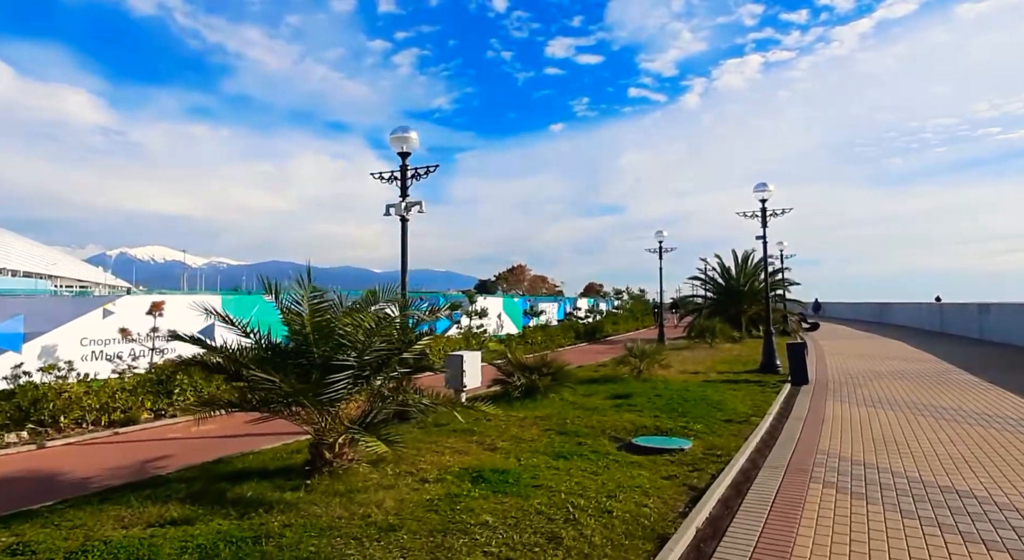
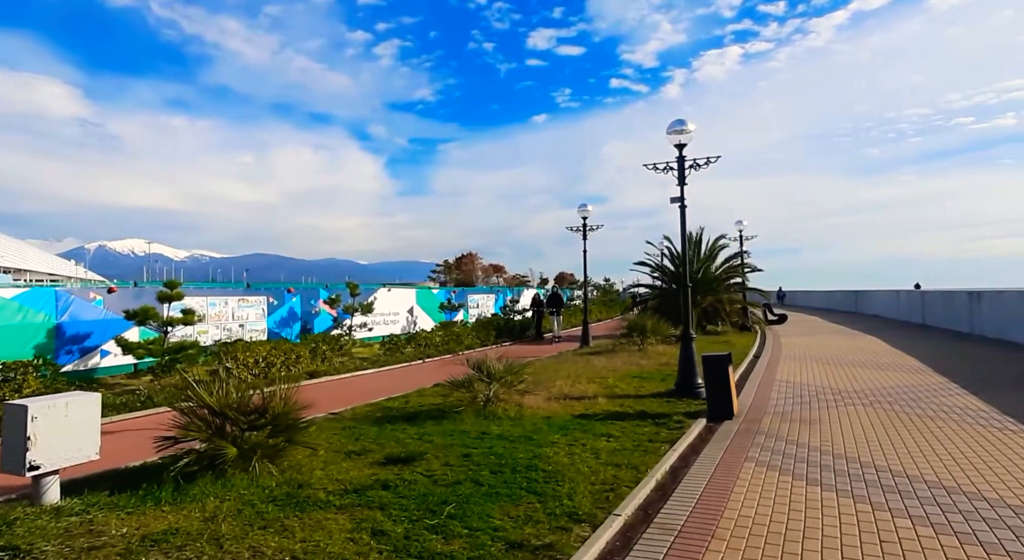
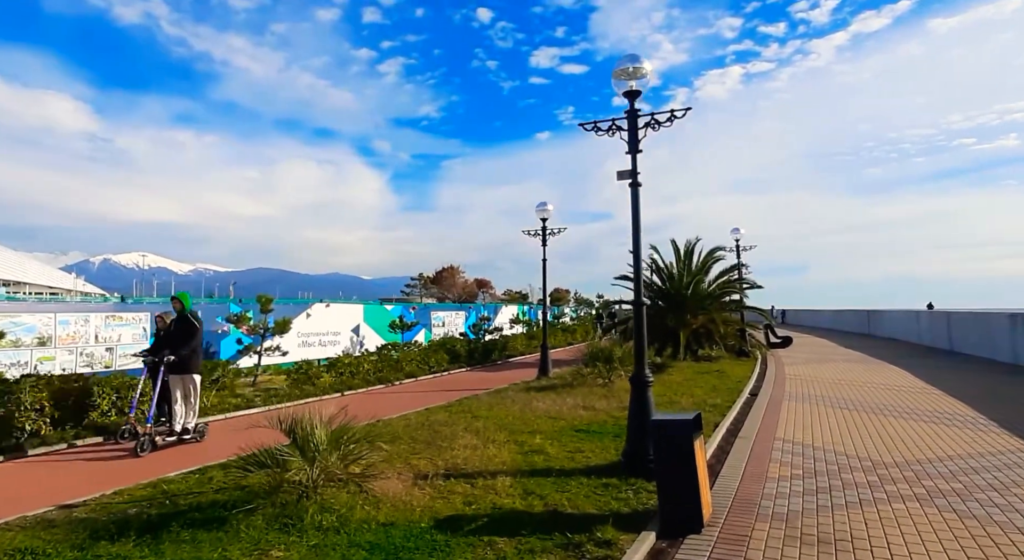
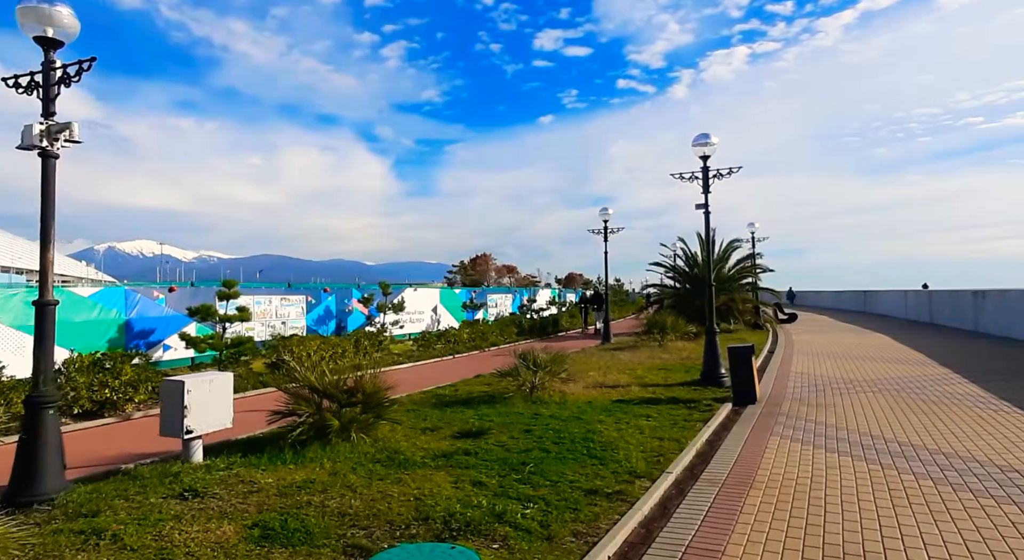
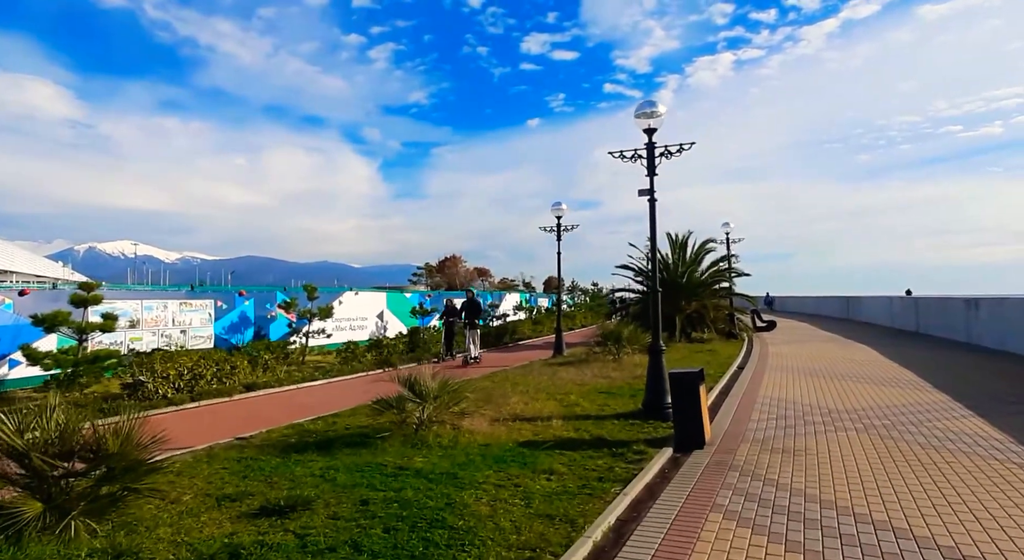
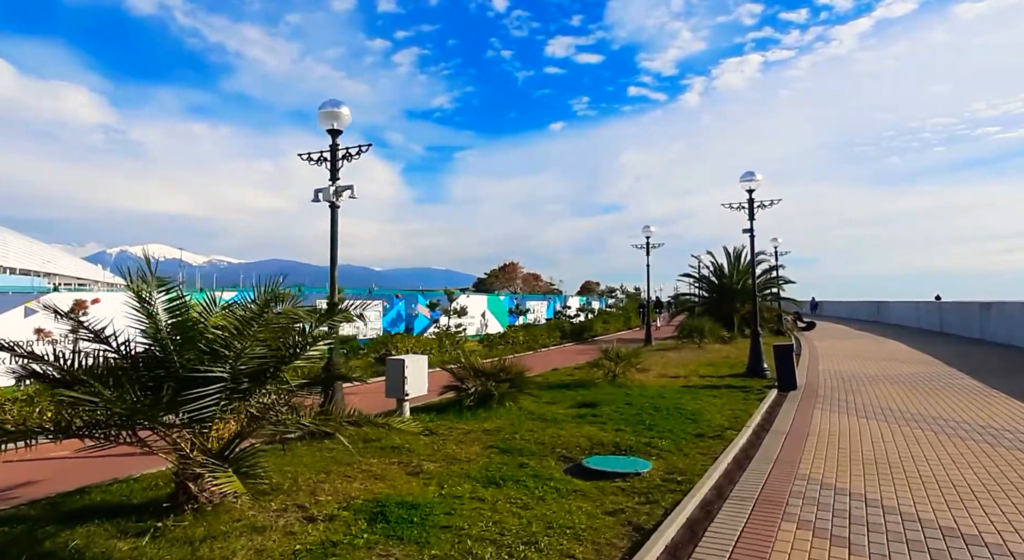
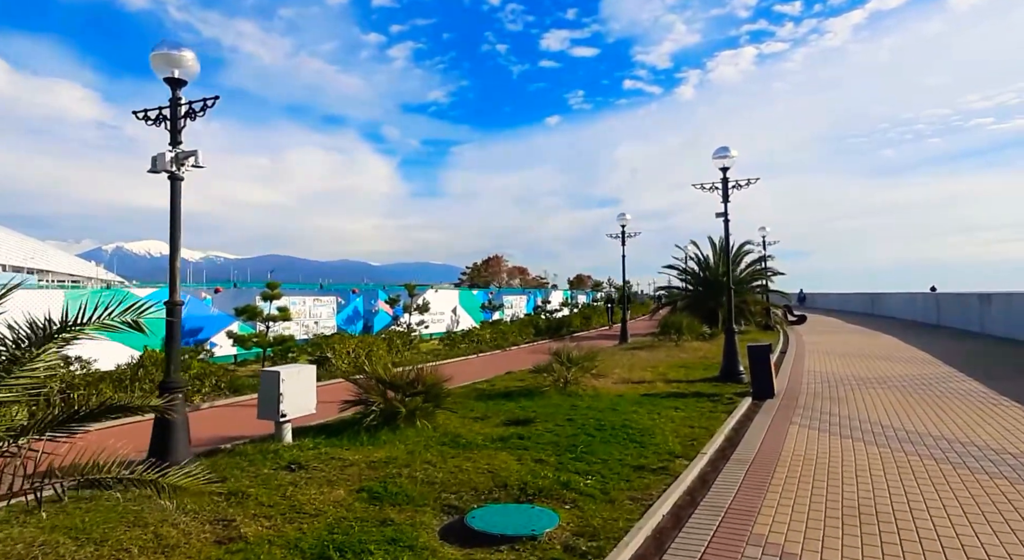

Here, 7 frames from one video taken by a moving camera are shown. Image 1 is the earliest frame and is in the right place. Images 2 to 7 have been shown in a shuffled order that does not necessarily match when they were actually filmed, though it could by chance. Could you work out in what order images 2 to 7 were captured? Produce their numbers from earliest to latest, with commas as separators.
6, 7, 4, 2, 5, 3
